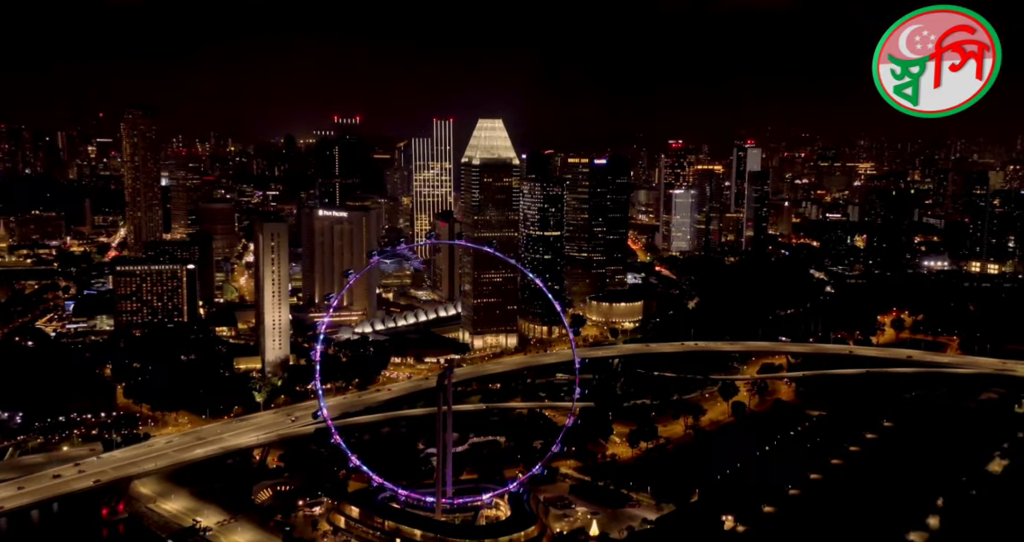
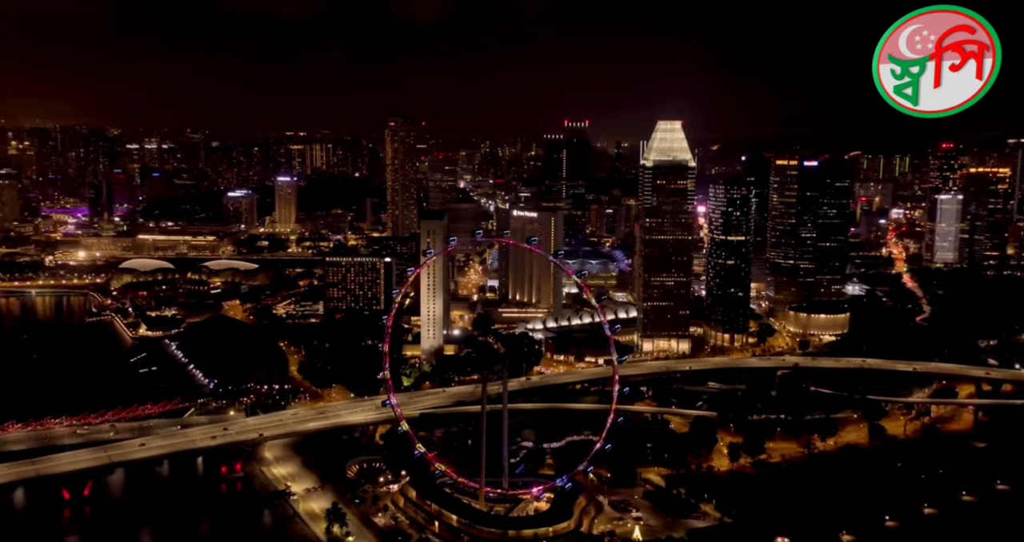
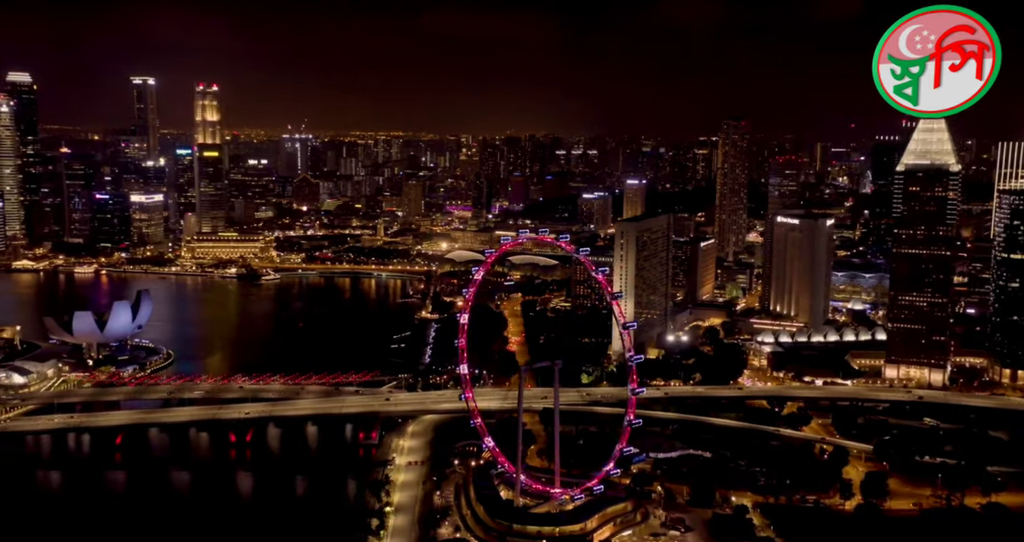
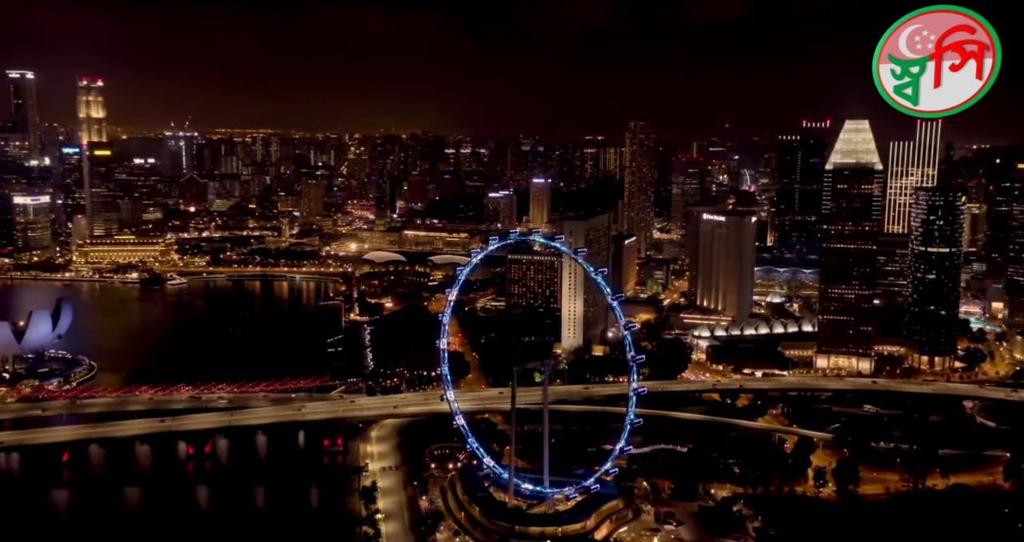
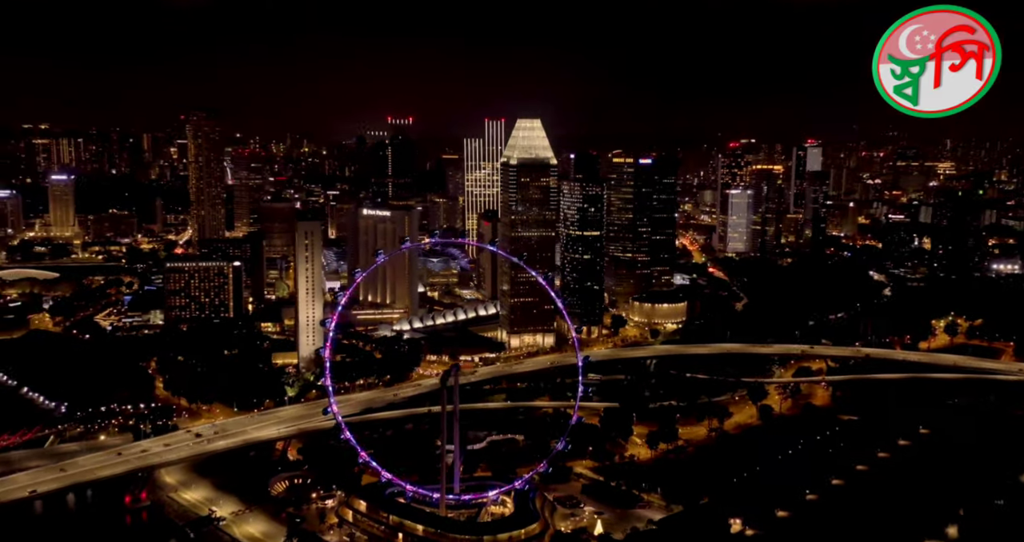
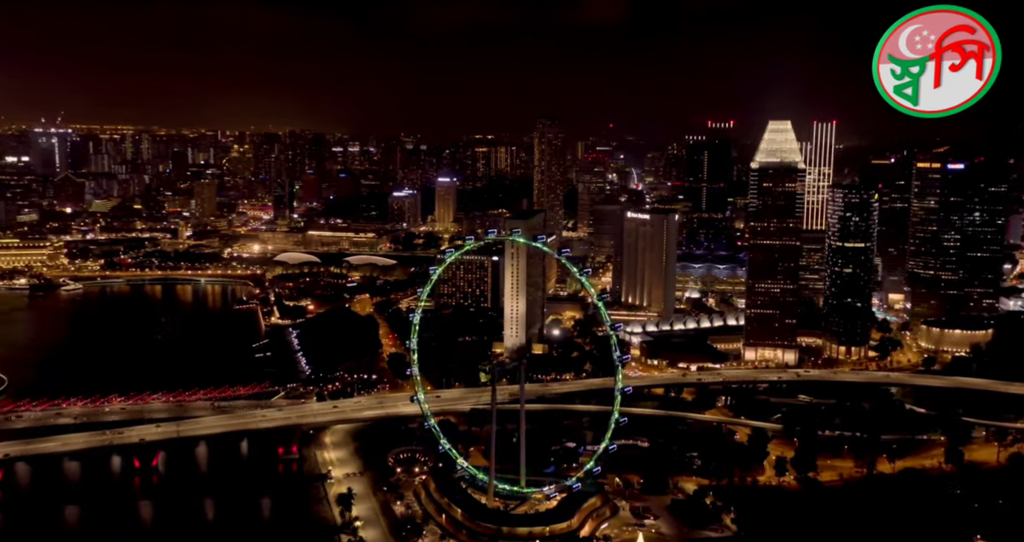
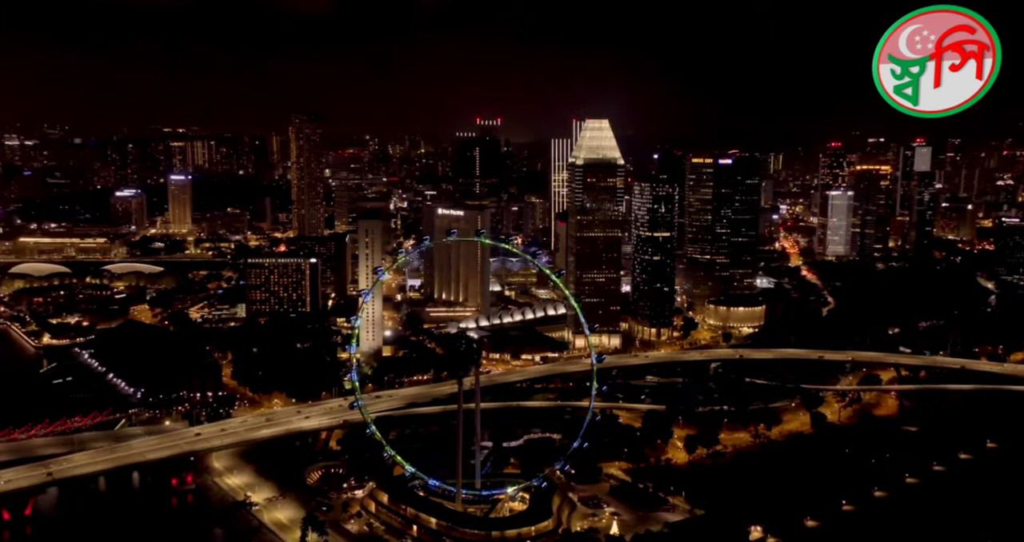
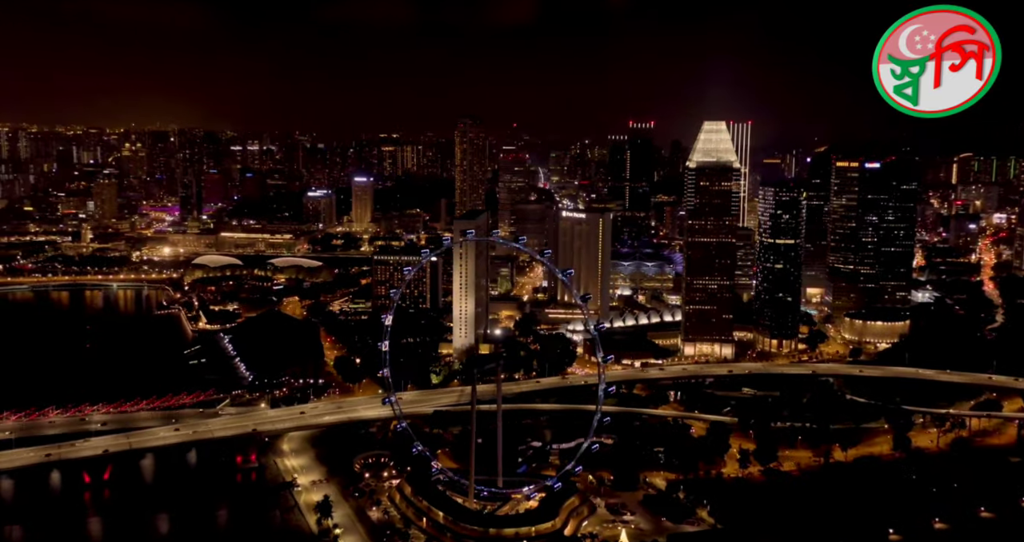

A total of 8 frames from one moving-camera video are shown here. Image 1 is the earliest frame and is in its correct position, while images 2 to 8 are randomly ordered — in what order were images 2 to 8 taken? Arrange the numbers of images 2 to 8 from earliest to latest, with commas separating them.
5, 7, 2, 8, 6, 4, 3
